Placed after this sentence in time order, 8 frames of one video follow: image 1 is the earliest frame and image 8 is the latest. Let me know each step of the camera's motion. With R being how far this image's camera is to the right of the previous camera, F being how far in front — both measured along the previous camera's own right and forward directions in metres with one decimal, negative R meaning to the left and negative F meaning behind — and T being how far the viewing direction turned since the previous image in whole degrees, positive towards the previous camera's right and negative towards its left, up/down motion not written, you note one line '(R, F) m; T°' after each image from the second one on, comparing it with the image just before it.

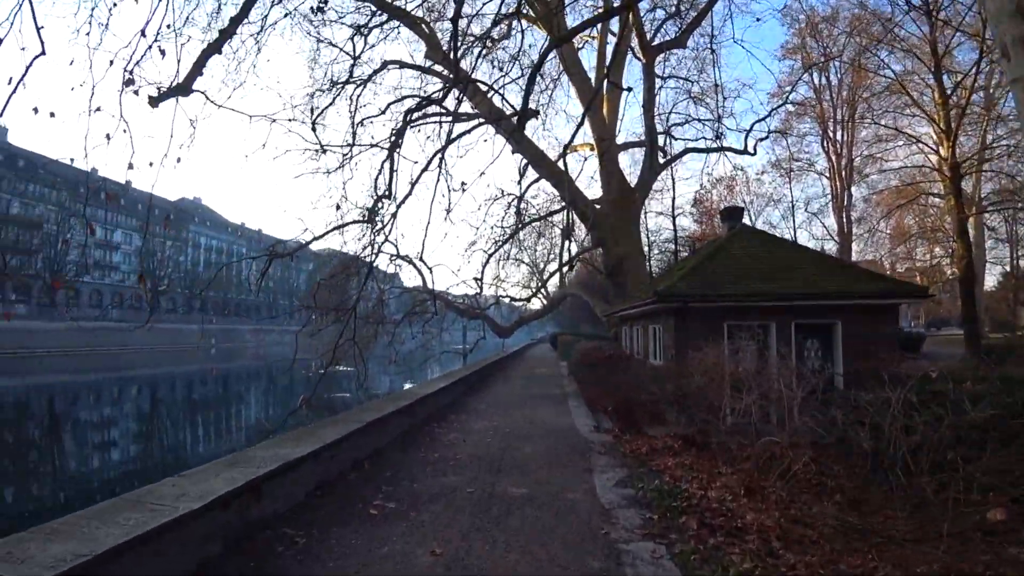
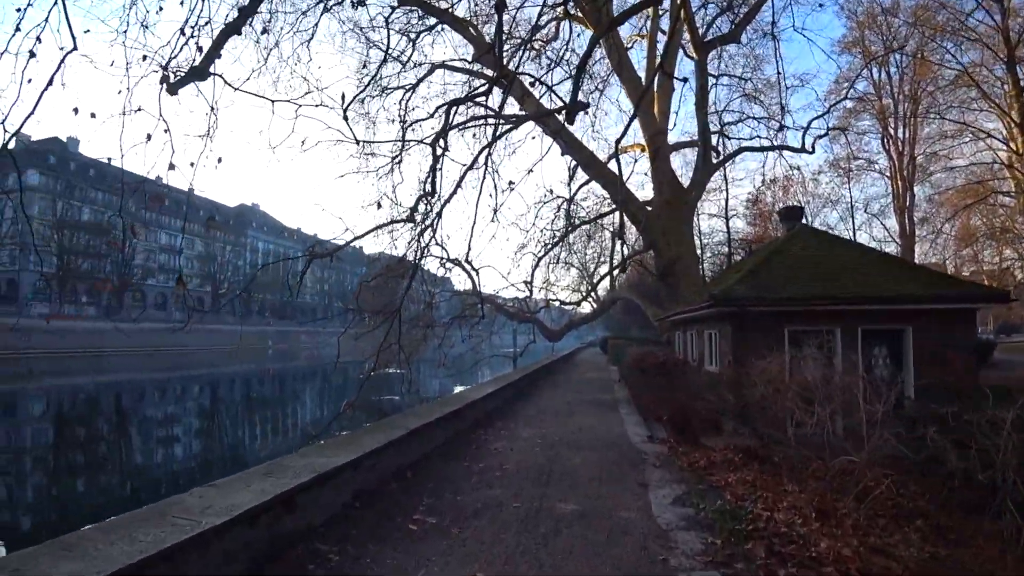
(0.0, +0.4) m; -4°
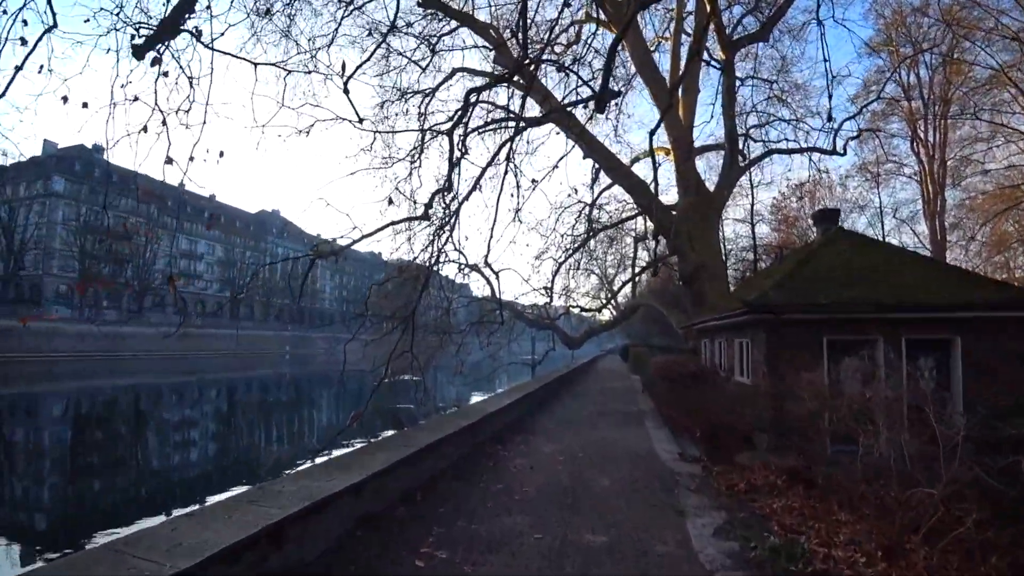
(0.0, +0.6) m; -1°
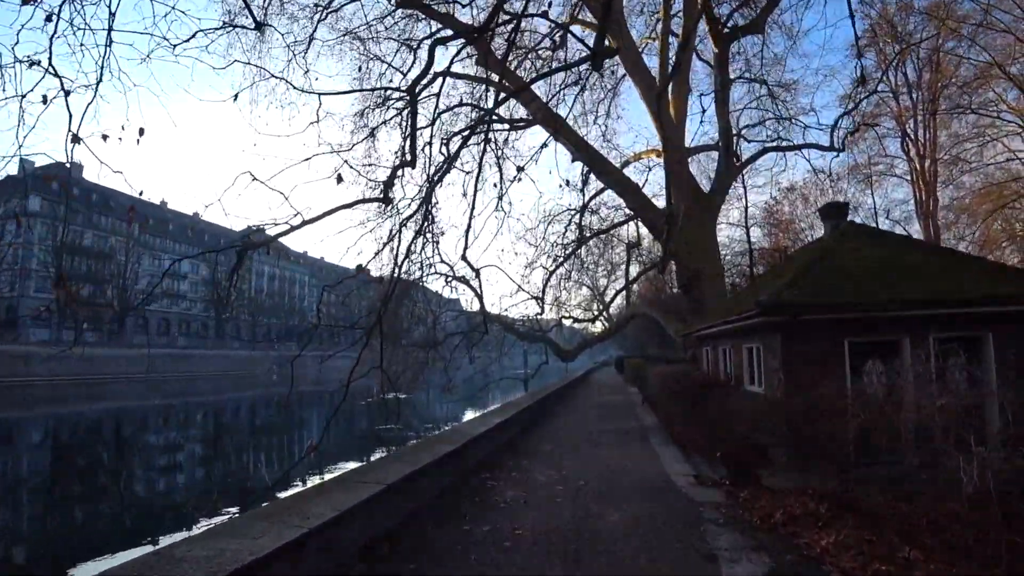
(0.0, +1.1) m; +1°
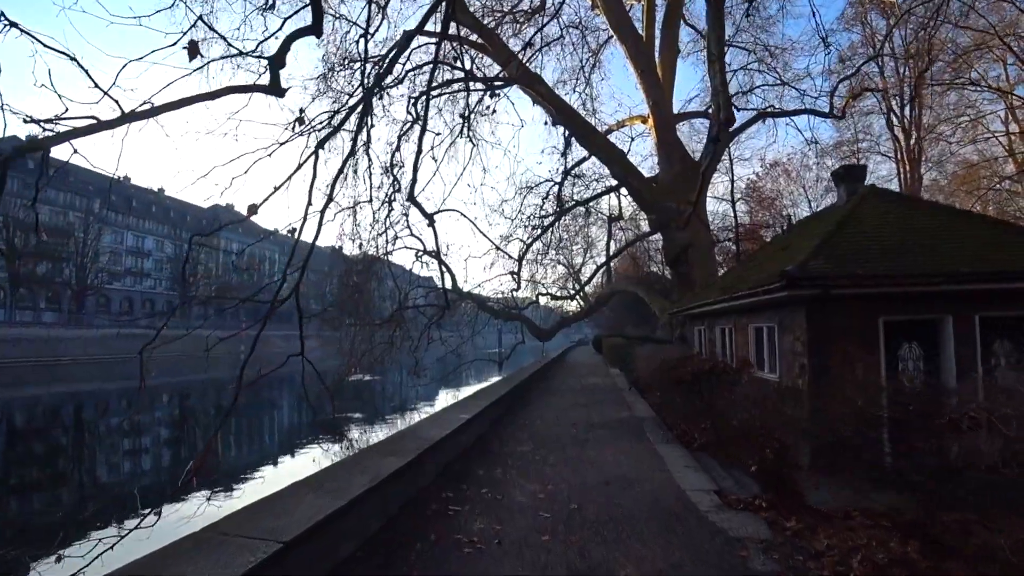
(0.0, +1.7) m; +2°
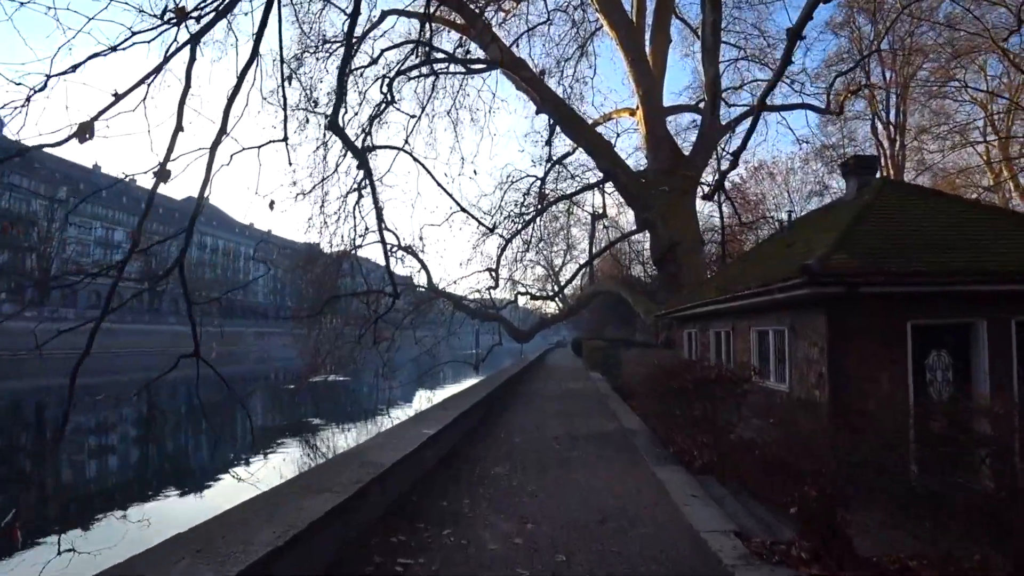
(0.0, +1.2) m; +2°
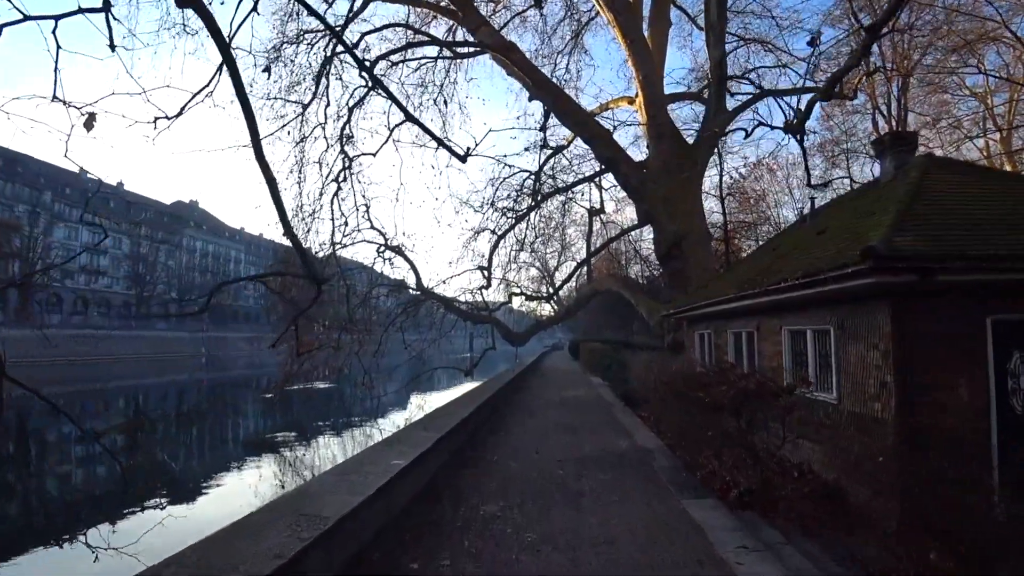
(0.0, +1.4) m; 0°
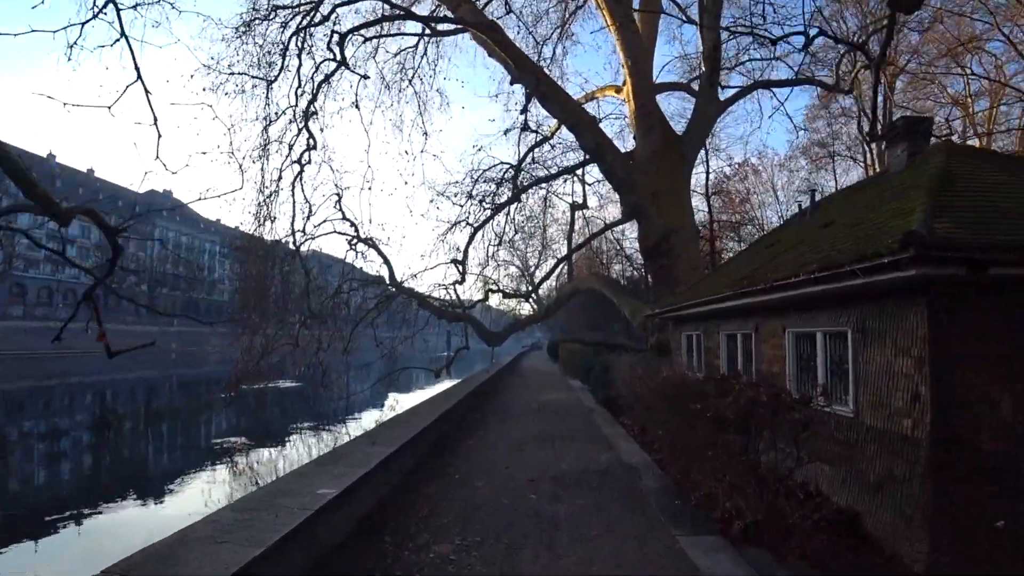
(+0.1, +1.0) m; +1°
